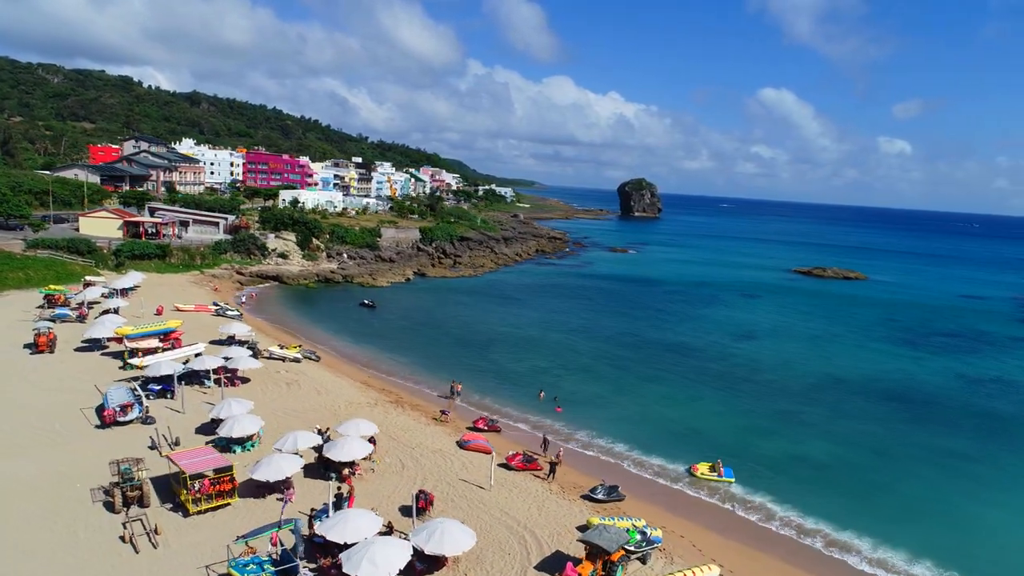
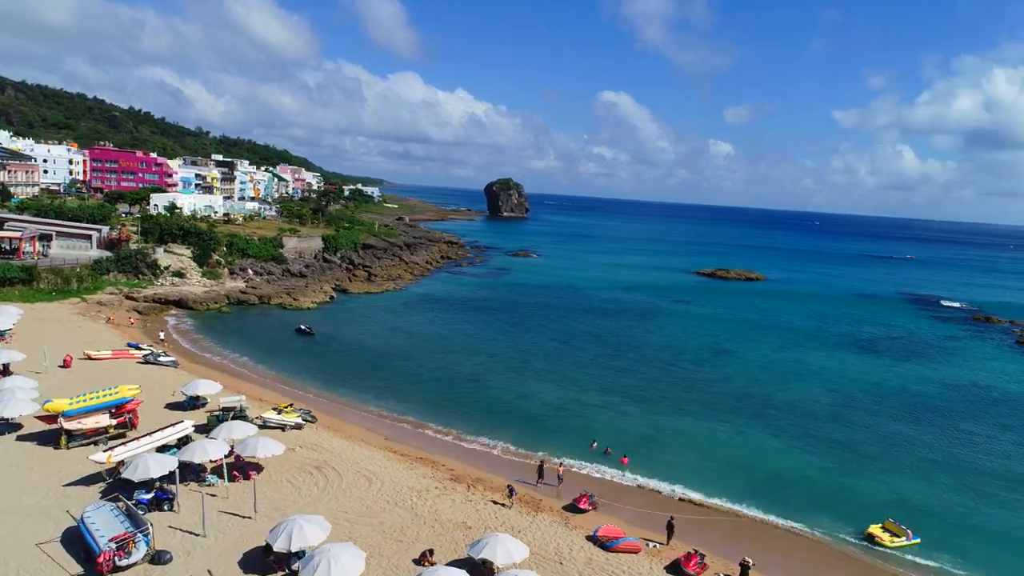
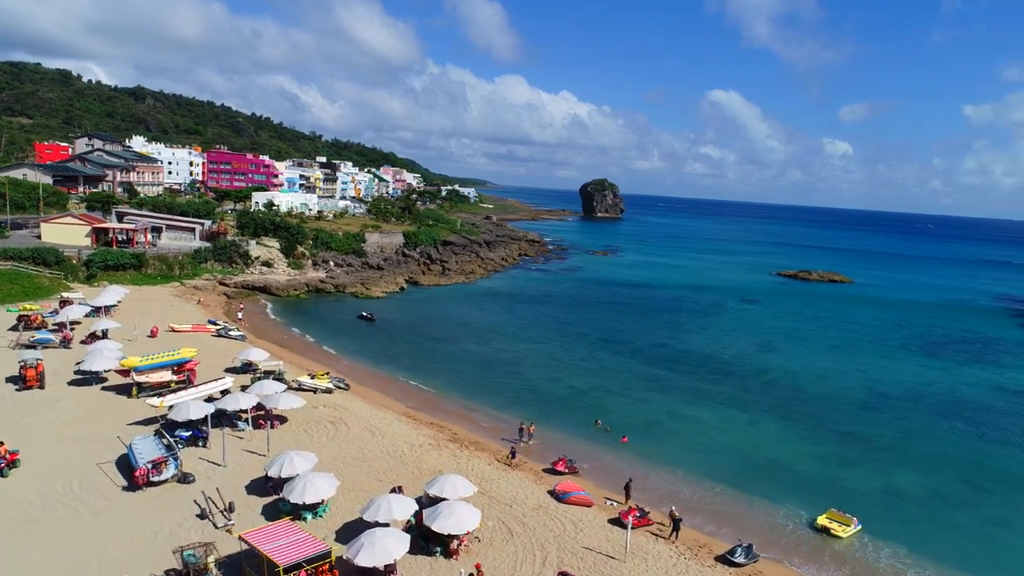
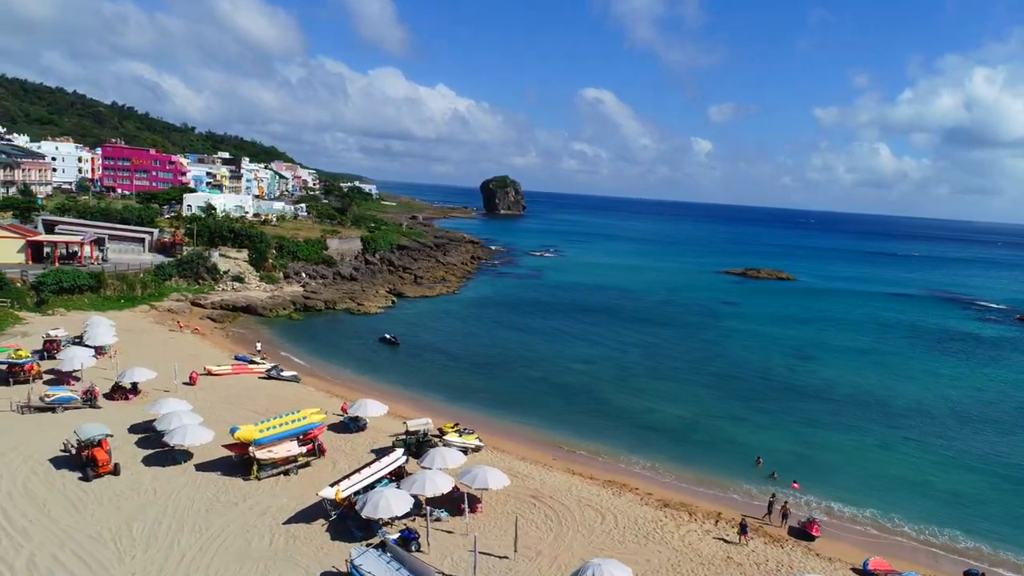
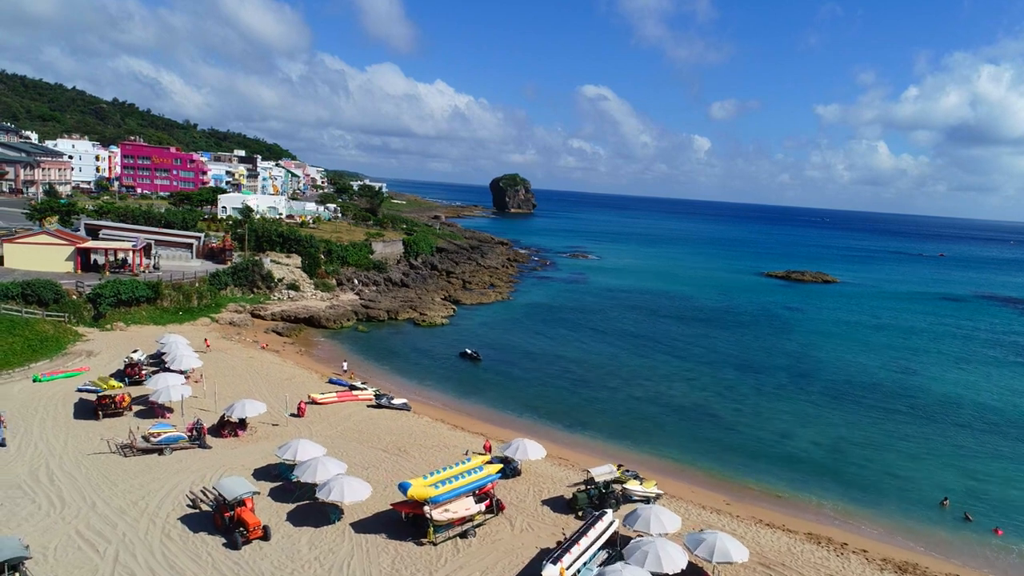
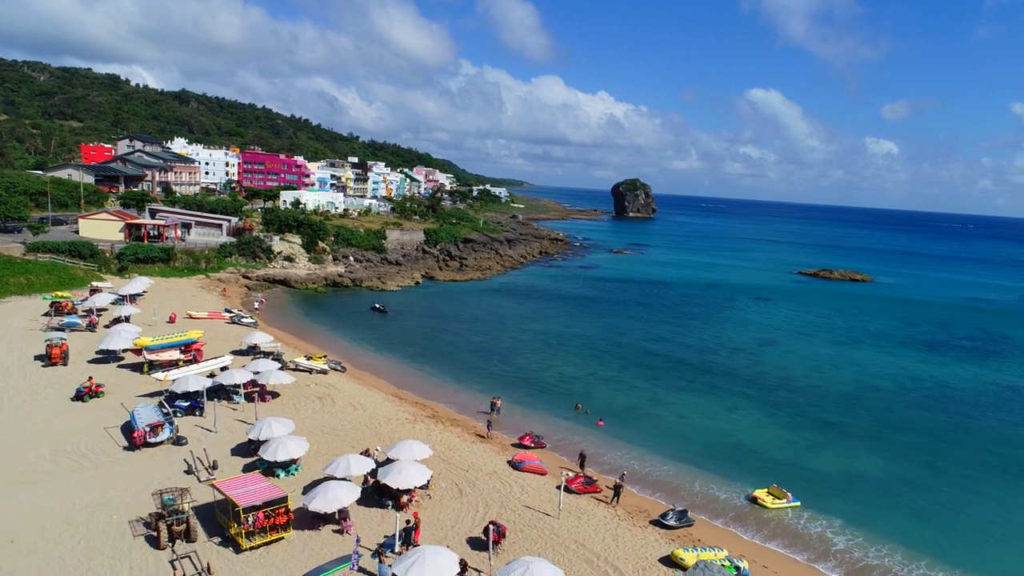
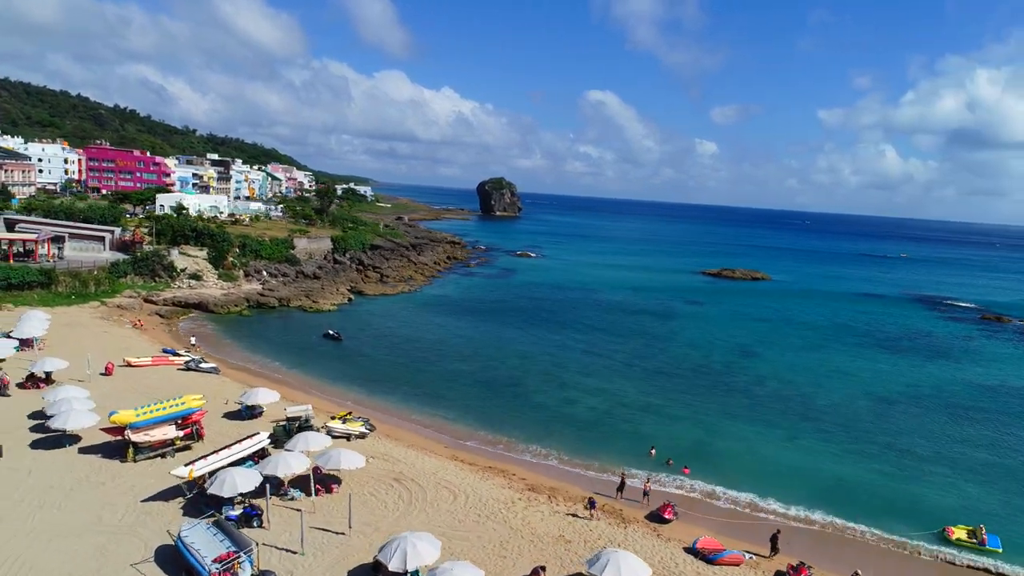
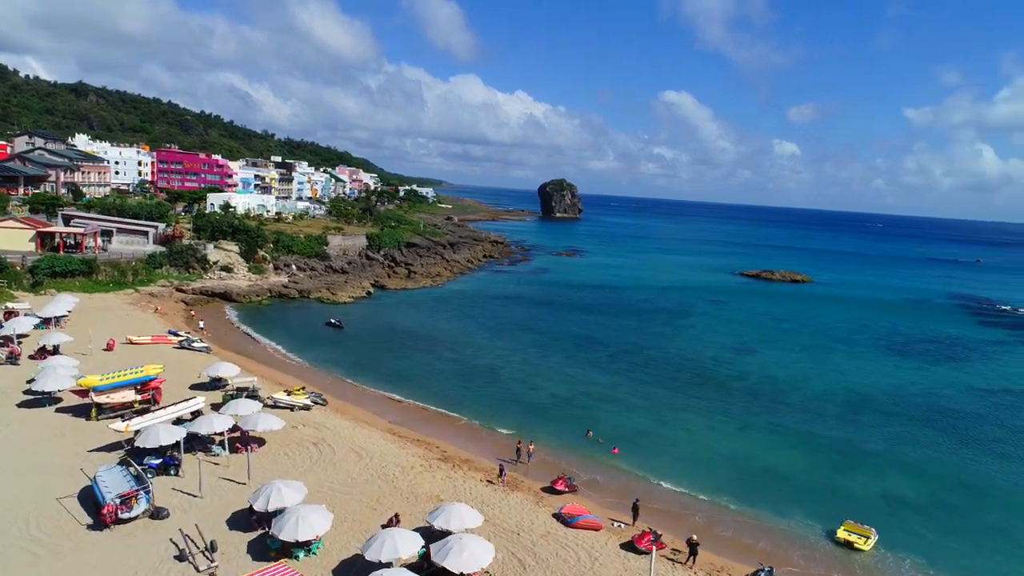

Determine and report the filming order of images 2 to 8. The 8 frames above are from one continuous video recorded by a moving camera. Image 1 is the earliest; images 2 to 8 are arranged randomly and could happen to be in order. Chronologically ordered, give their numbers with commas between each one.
6, 3, 8, 2, 7, 4, 5
